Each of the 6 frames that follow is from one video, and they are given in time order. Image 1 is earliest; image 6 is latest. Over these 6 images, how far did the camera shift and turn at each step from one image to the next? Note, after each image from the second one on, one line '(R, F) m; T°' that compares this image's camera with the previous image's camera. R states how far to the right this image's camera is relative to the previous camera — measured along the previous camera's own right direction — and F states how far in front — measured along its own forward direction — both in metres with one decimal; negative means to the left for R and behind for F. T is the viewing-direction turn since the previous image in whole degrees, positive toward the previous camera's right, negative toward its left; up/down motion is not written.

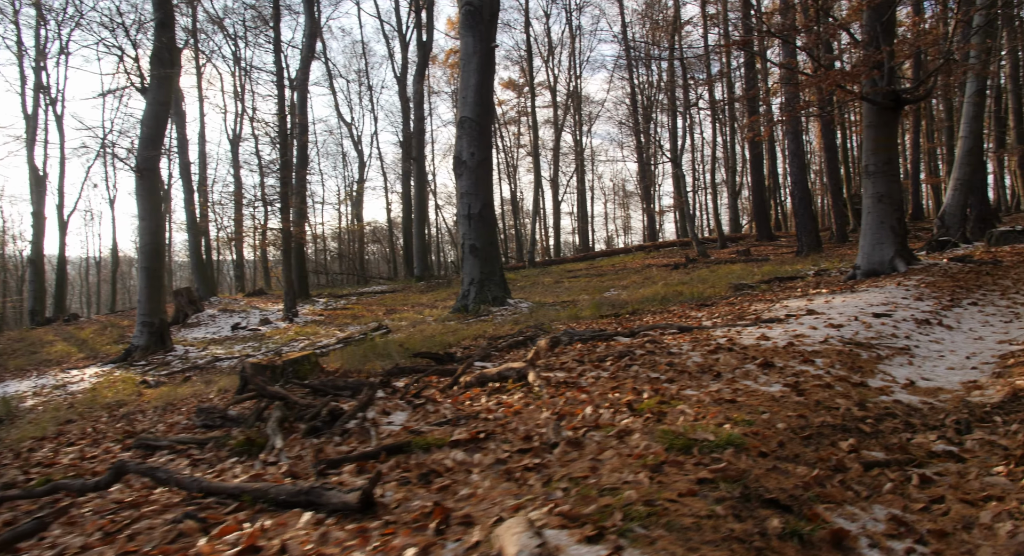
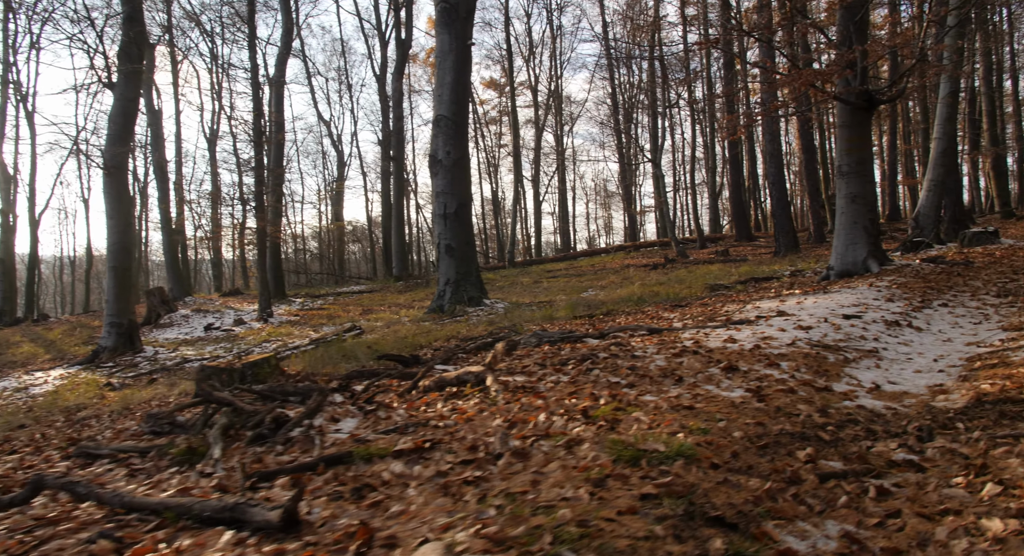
(+0.2, +0.2) m; +1°
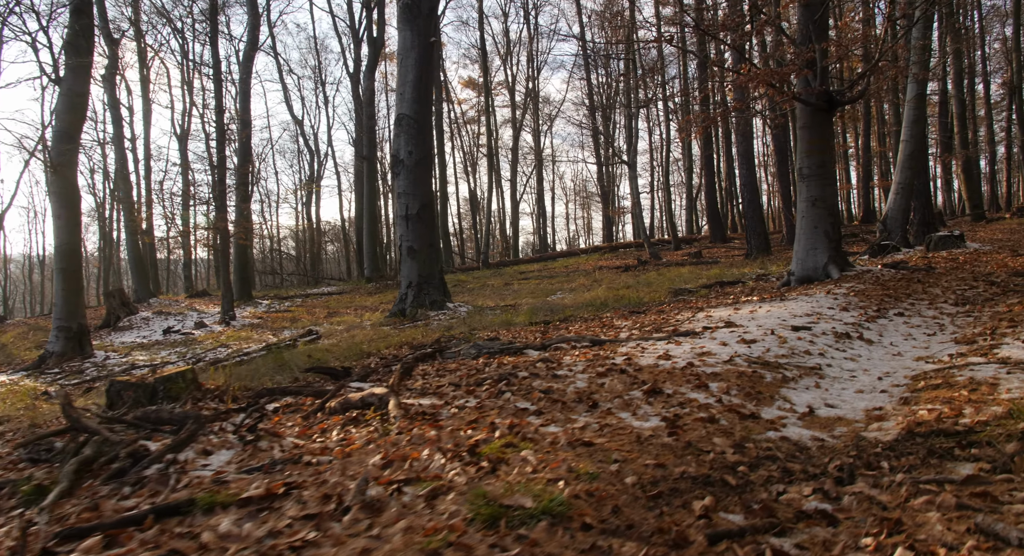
(+0.5, +0.4) m; +2°
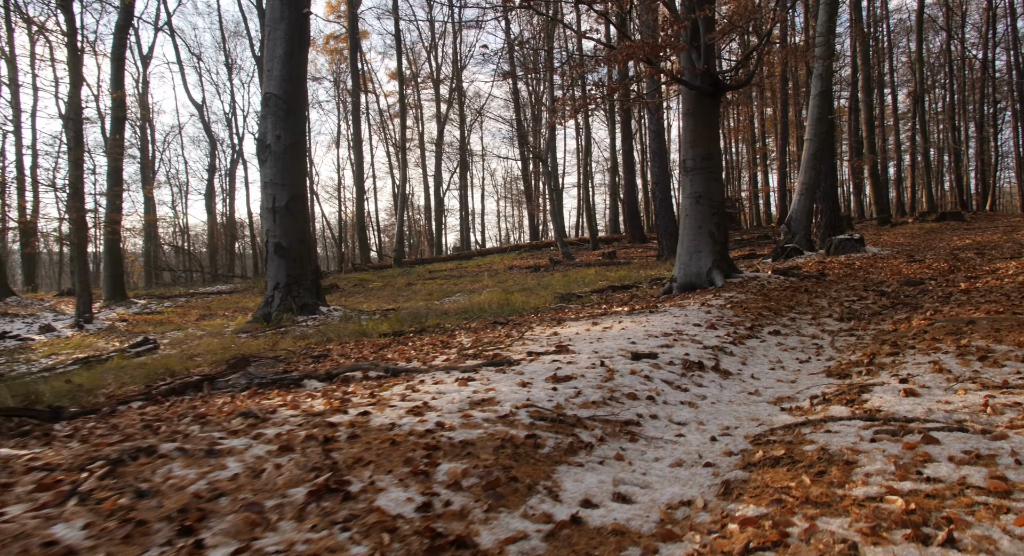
(+1.4, +1.6) m; +6°
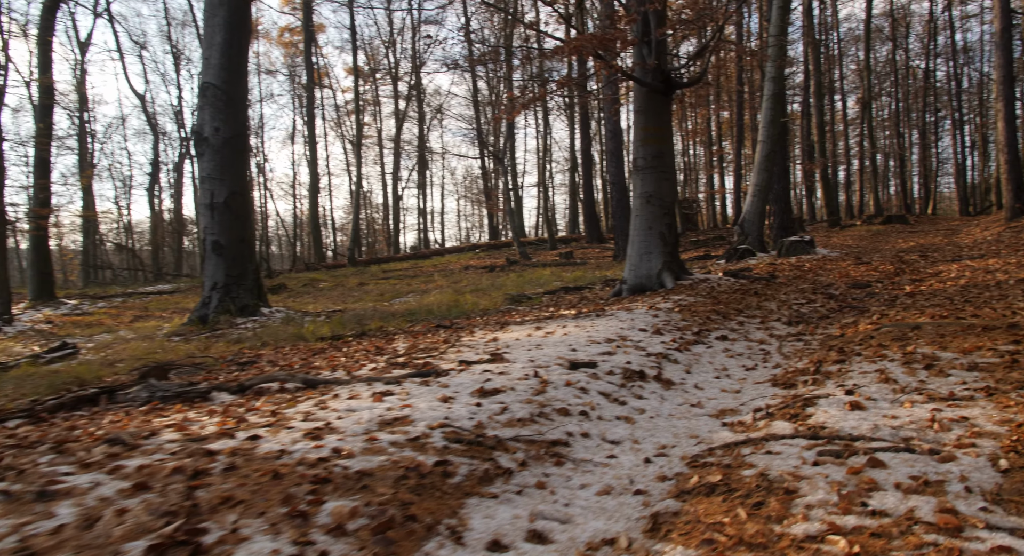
(+0.2, +0.4) m; +3°
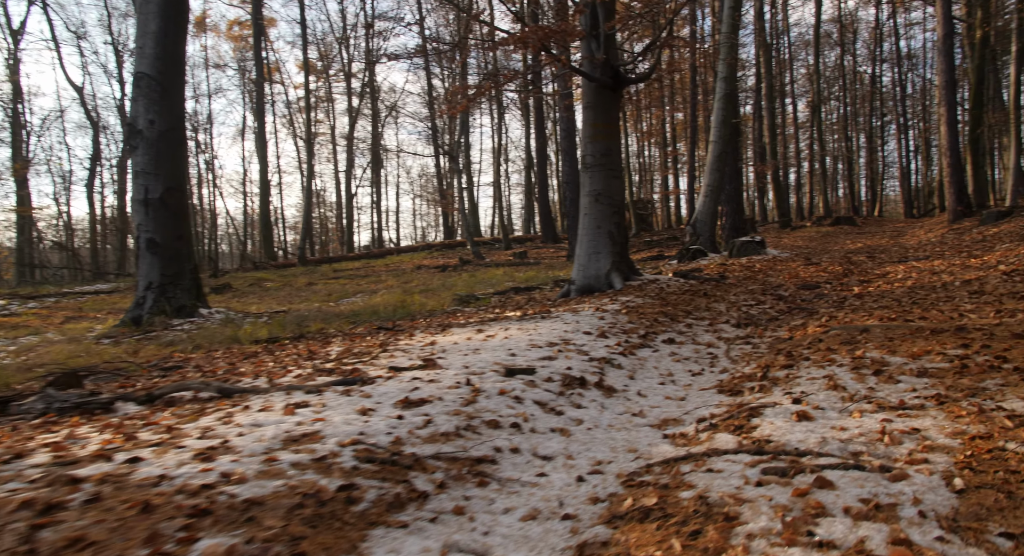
(+0.2, +0.3) m; +4°
